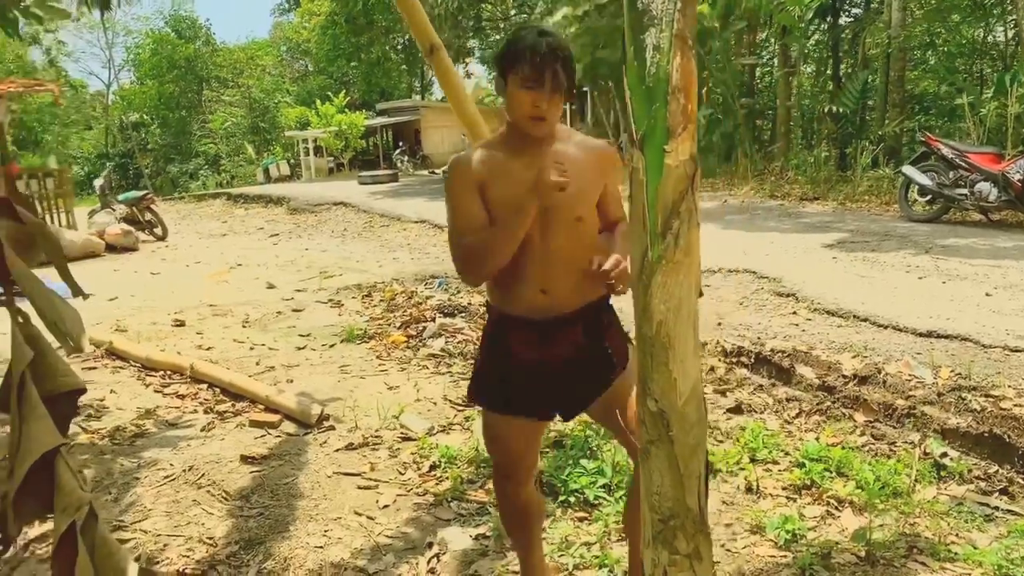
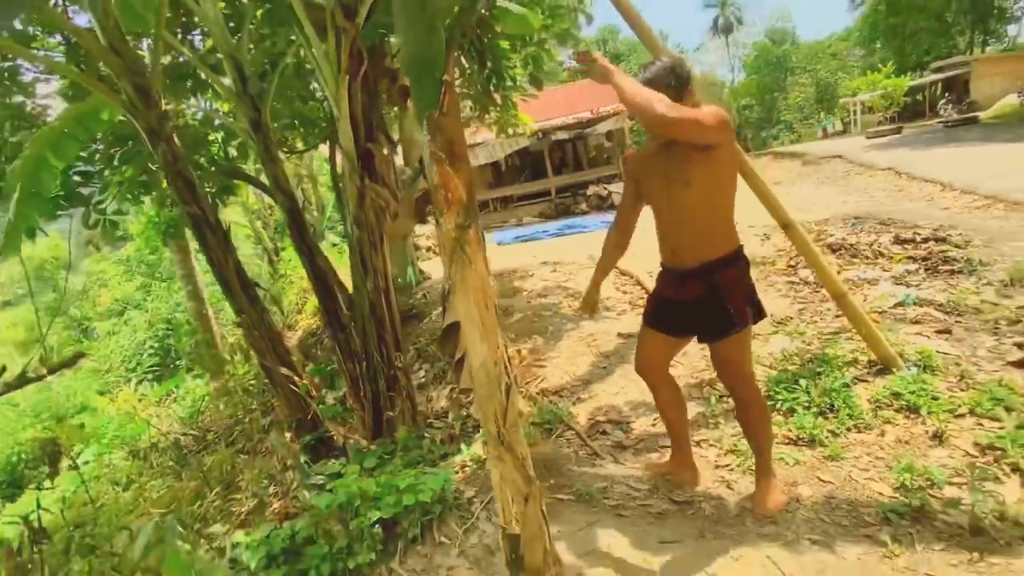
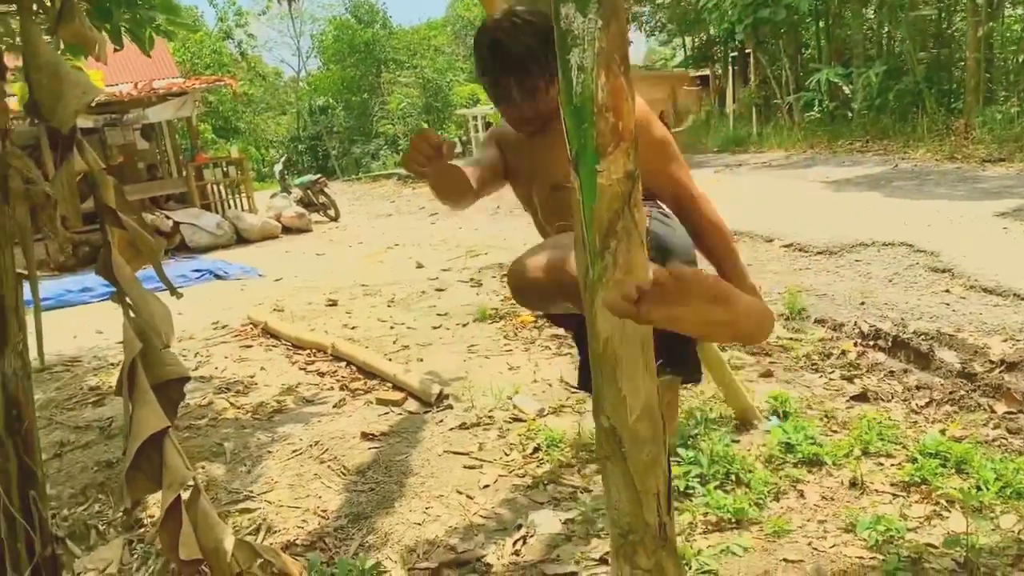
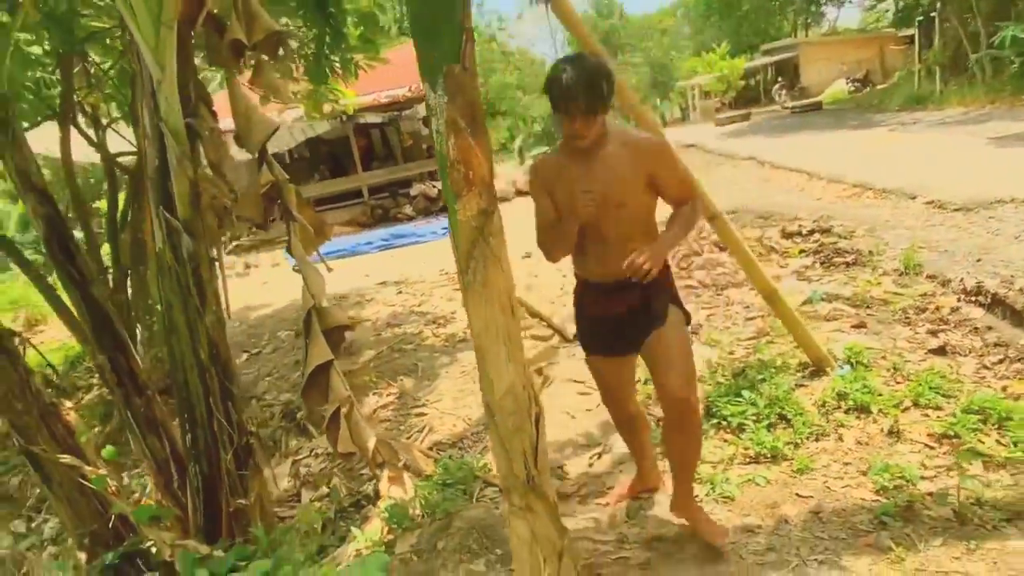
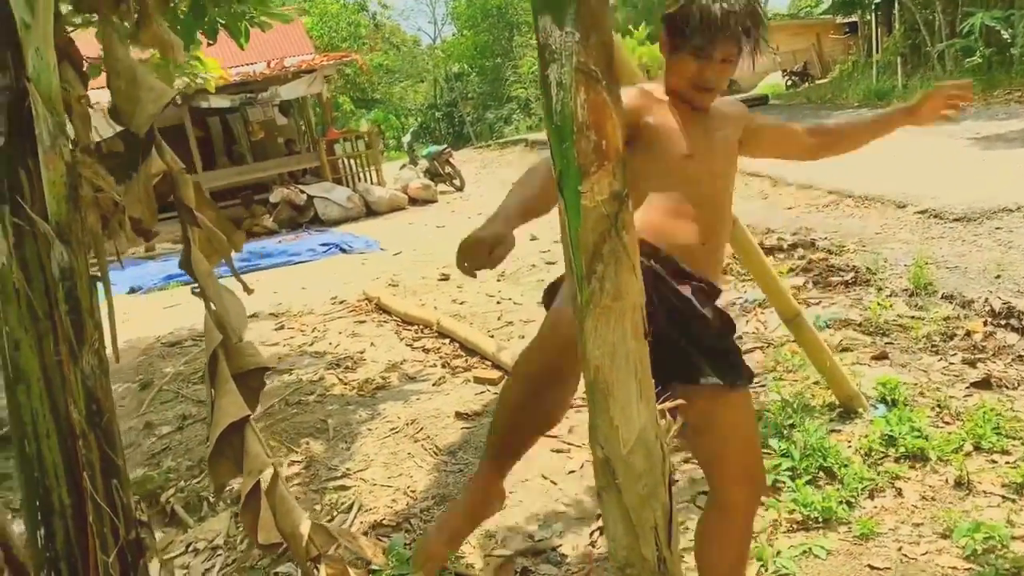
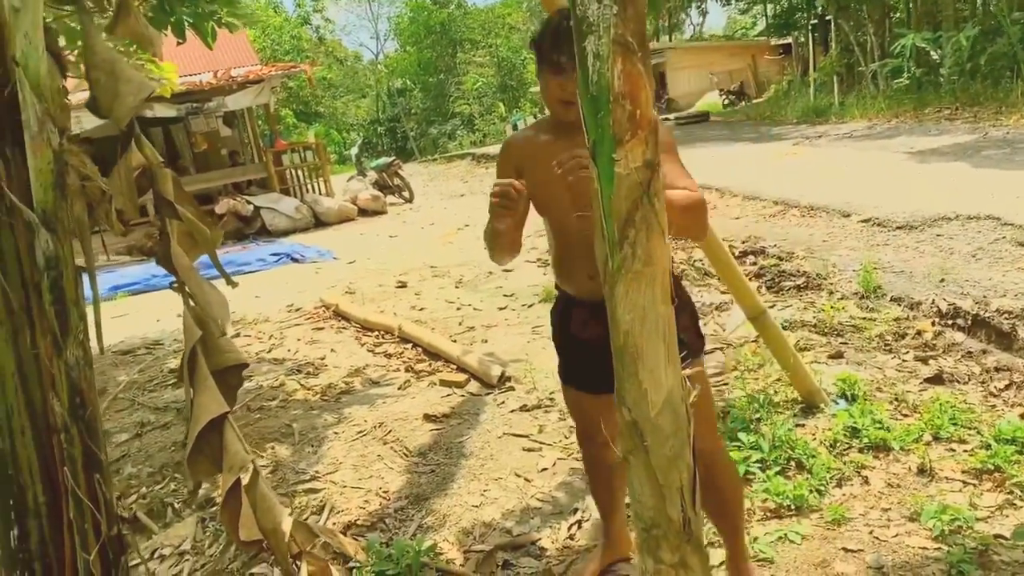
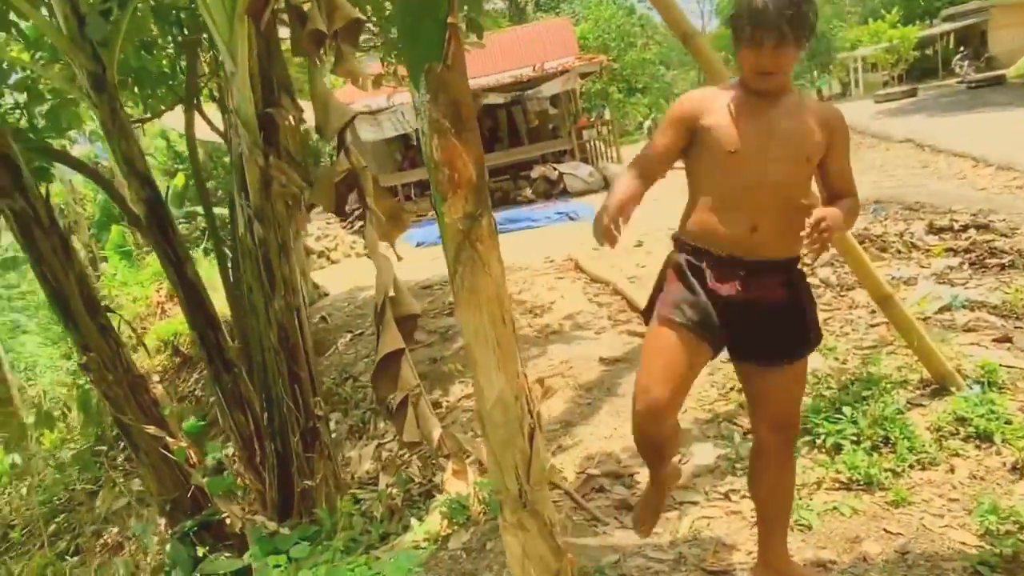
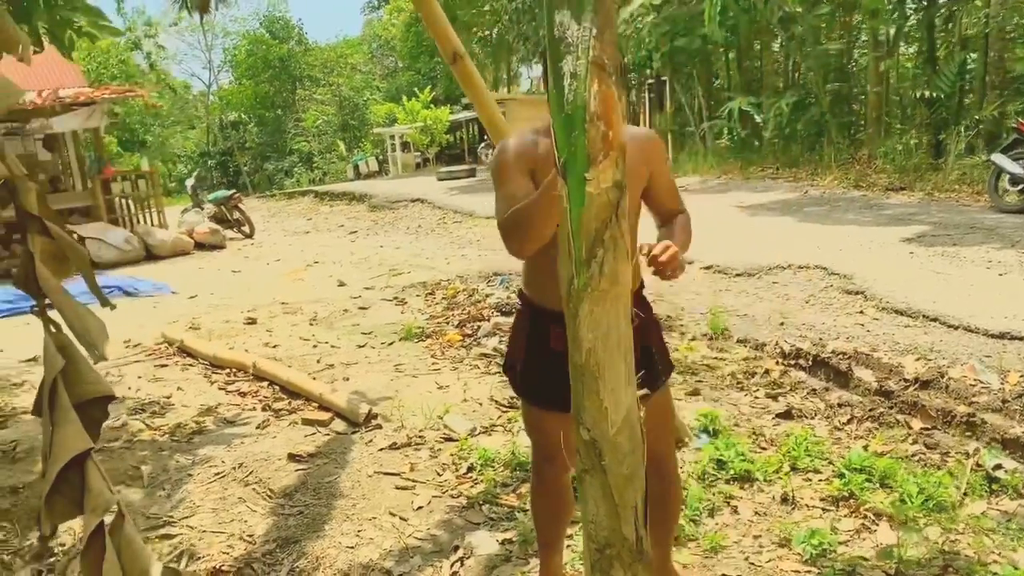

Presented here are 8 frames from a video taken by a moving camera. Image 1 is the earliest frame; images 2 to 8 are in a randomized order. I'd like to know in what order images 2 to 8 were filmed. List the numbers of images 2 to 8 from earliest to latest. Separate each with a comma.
8, 3, 6, 5, 4, 7, 2
